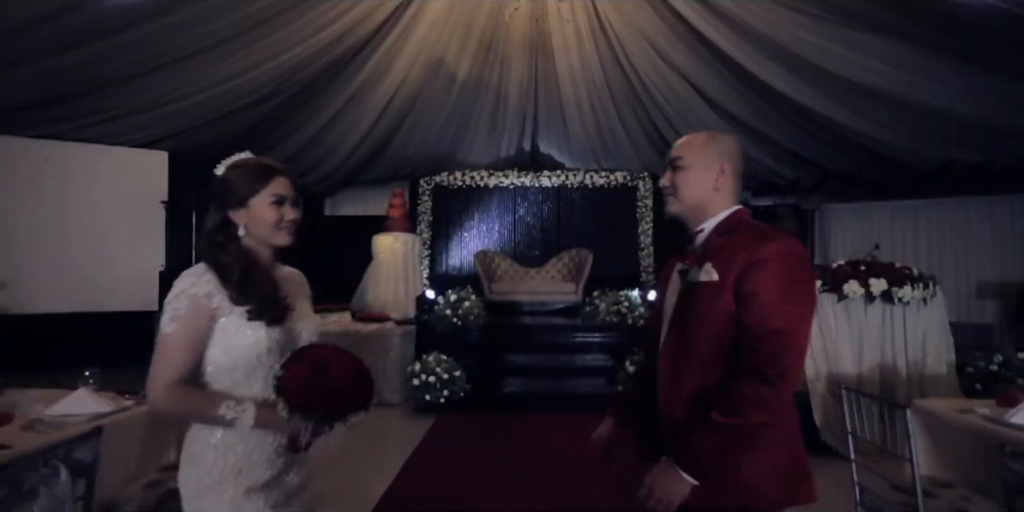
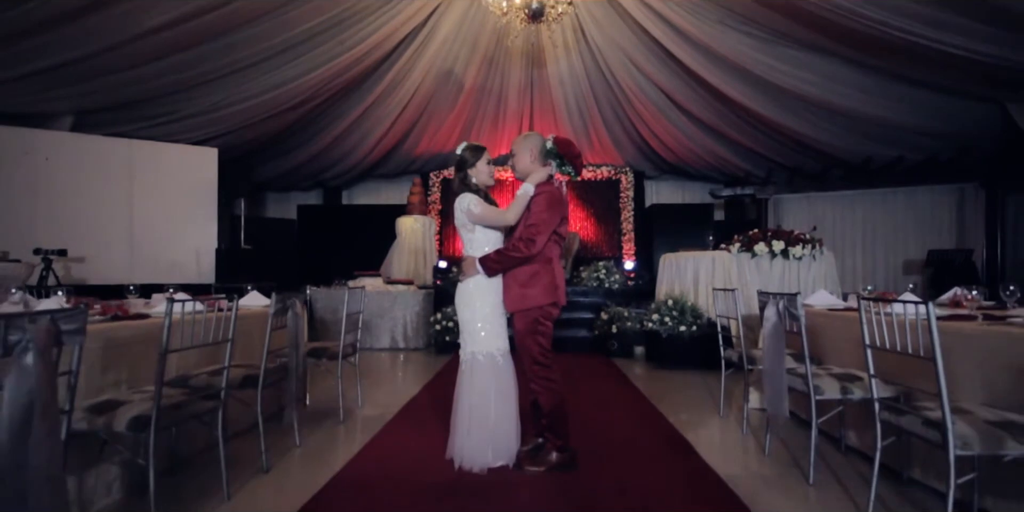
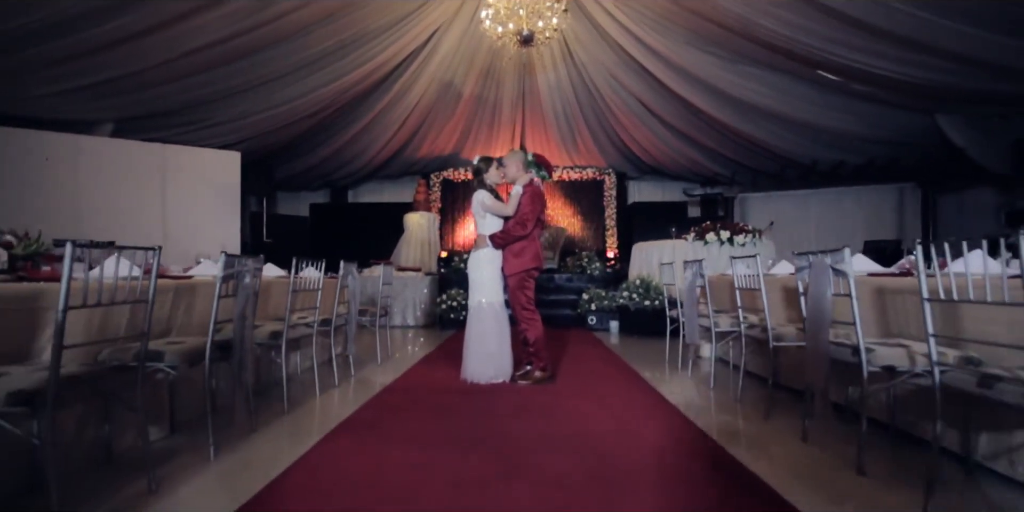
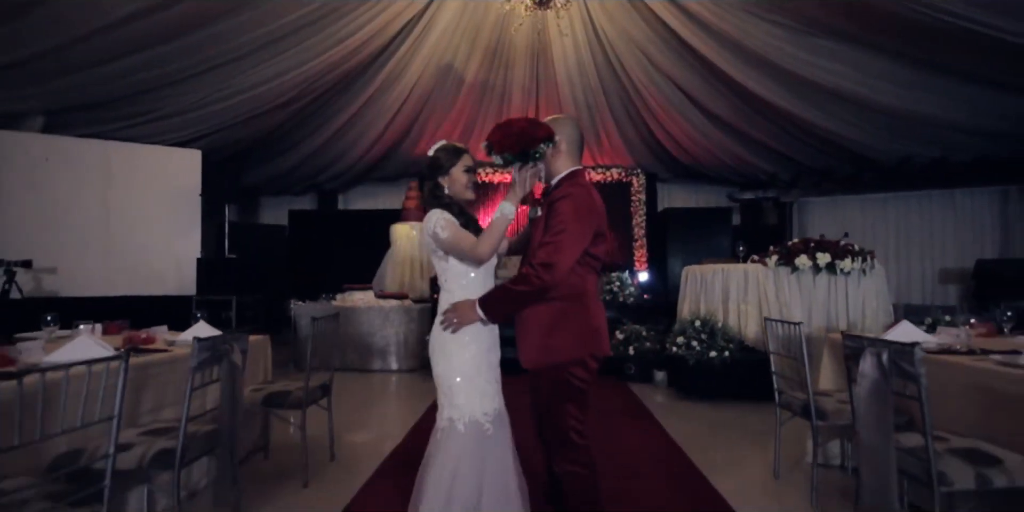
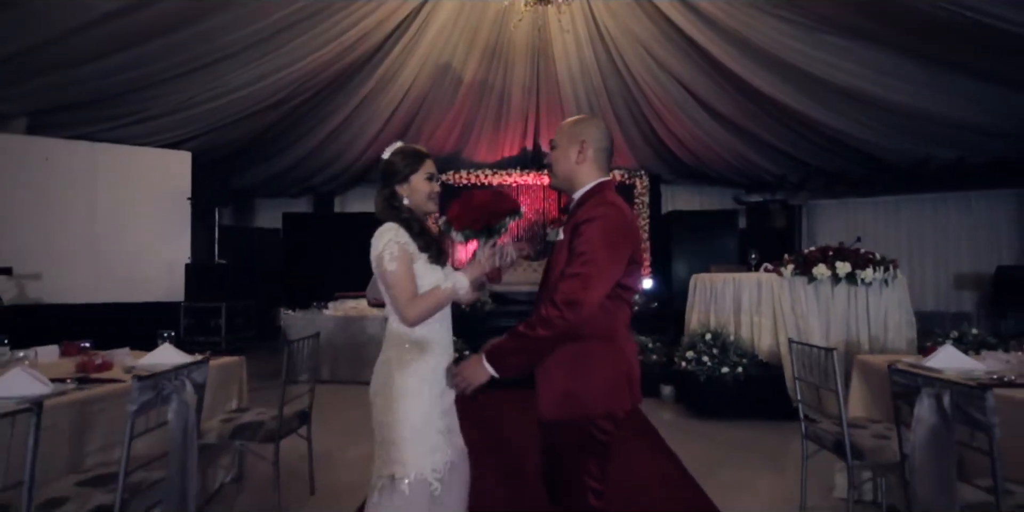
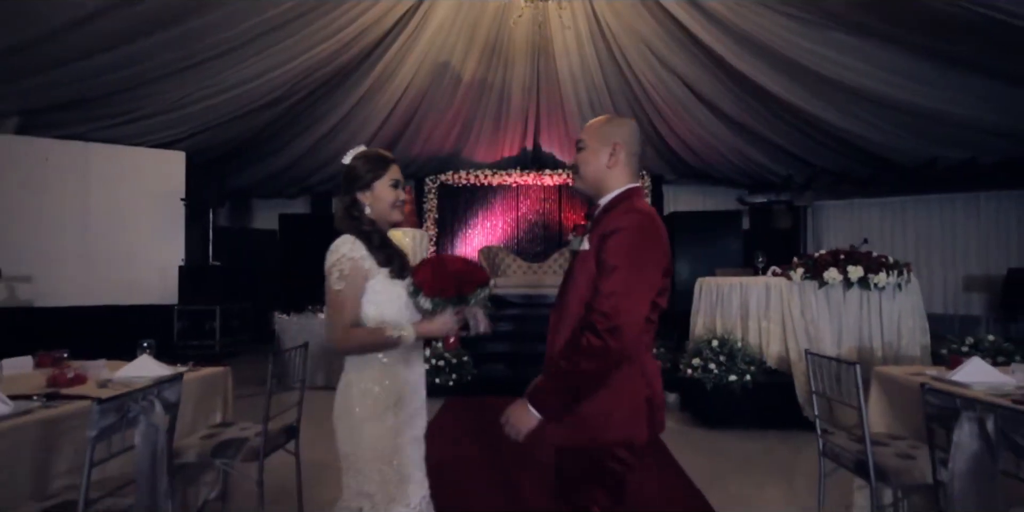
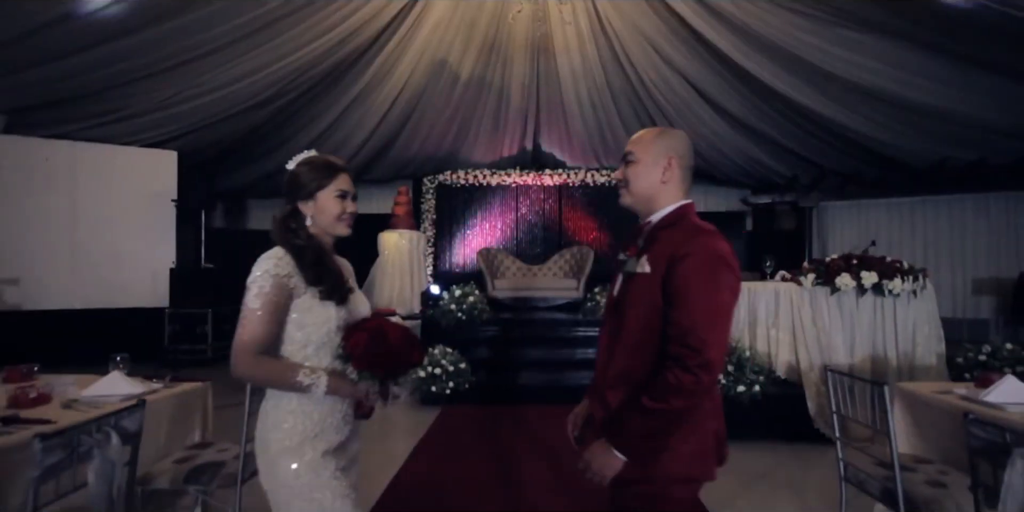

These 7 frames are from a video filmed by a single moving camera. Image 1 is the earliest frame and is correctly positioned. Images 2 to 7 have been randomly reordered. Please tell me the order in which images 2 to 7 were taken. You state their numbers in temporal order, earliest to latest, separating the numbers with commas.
7, 6, 5, 4, 2, 3
